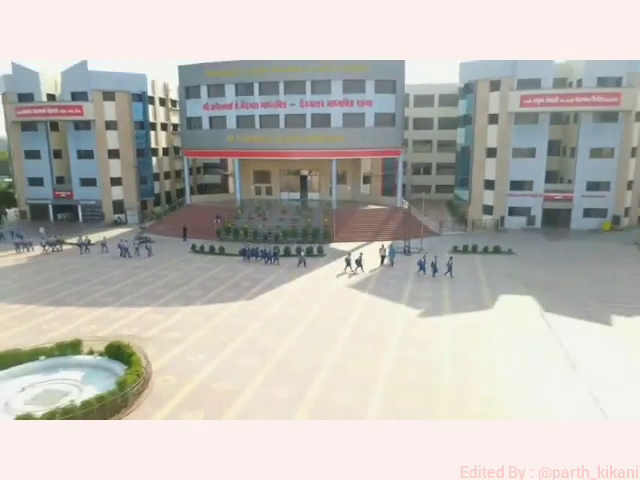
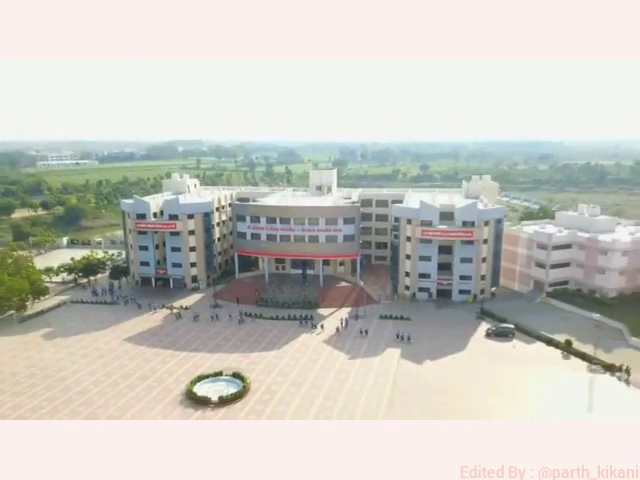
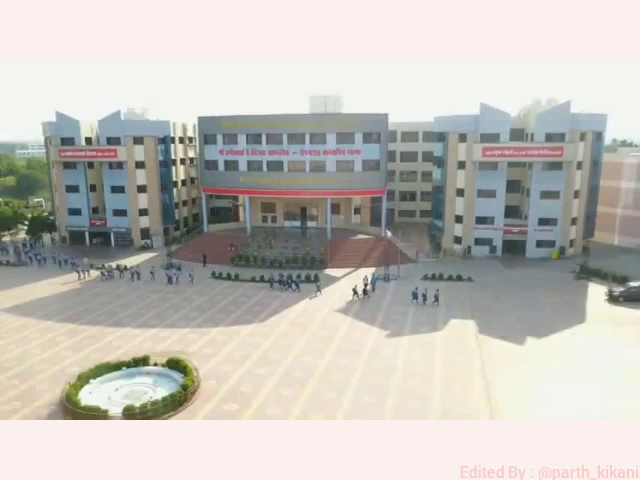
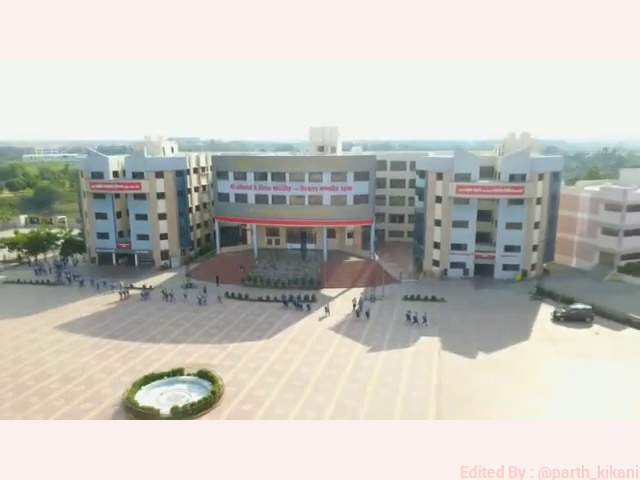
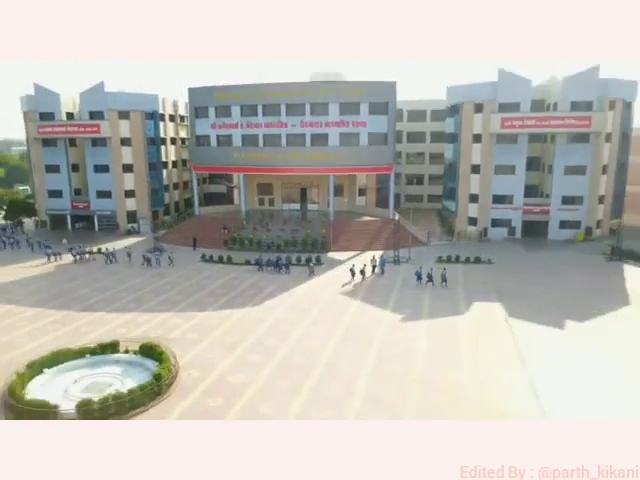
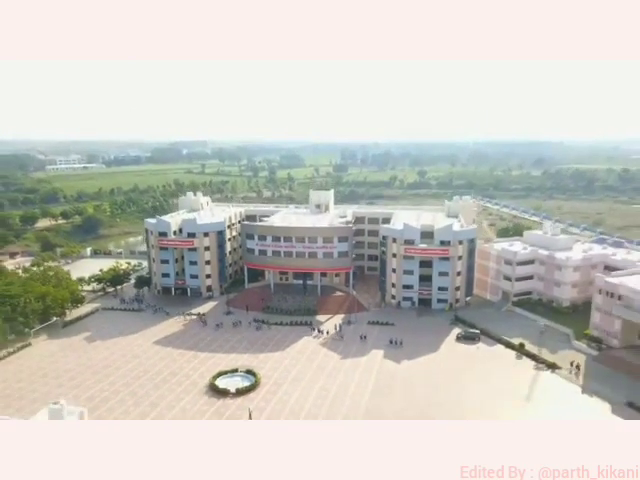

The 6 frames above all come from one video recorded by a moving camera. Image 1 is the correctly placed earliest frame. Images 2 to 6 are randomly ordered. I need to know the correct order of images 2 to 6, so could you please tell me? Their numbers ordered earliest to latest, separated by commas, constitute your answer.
5, 3, 4, 2, 6
